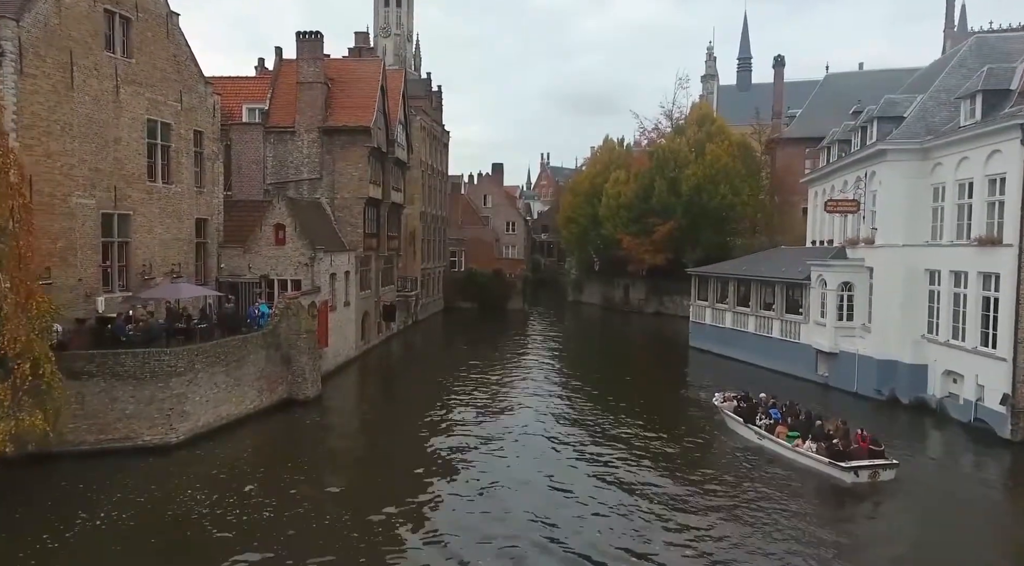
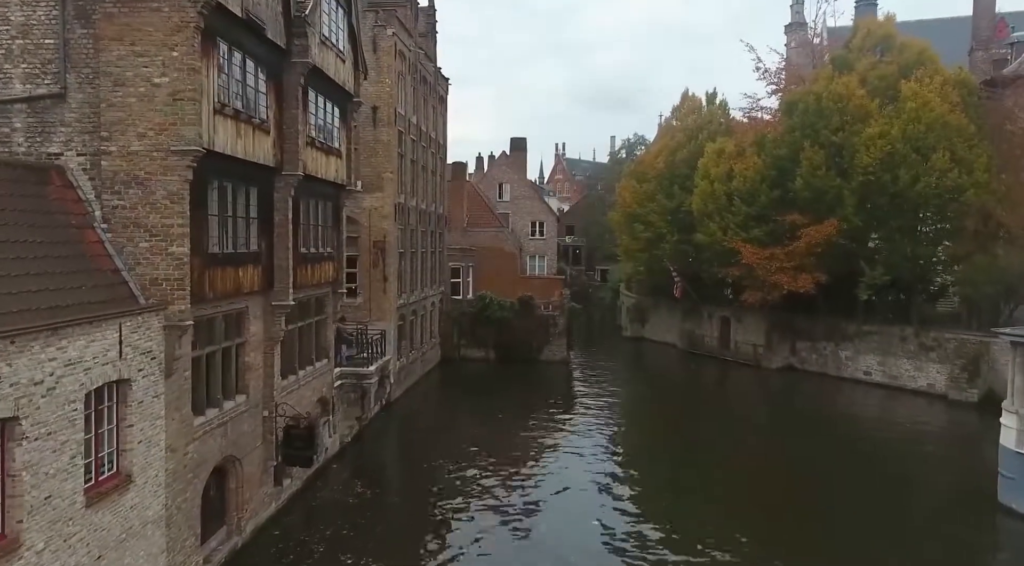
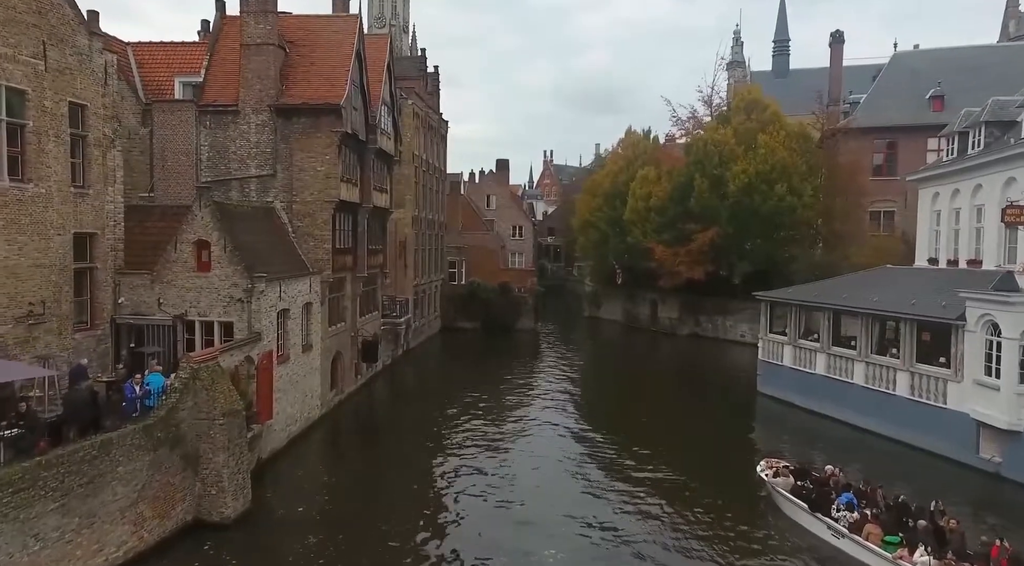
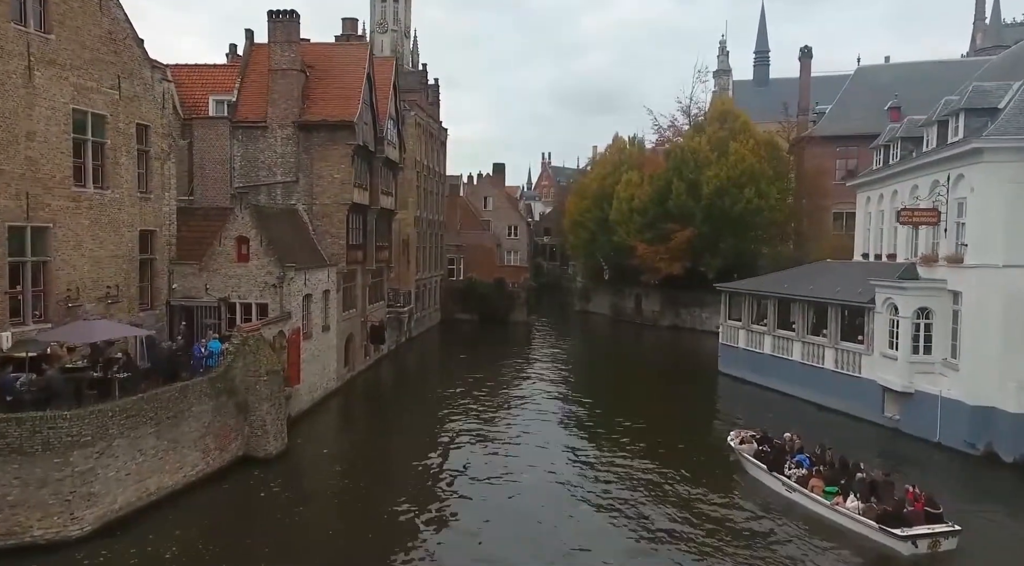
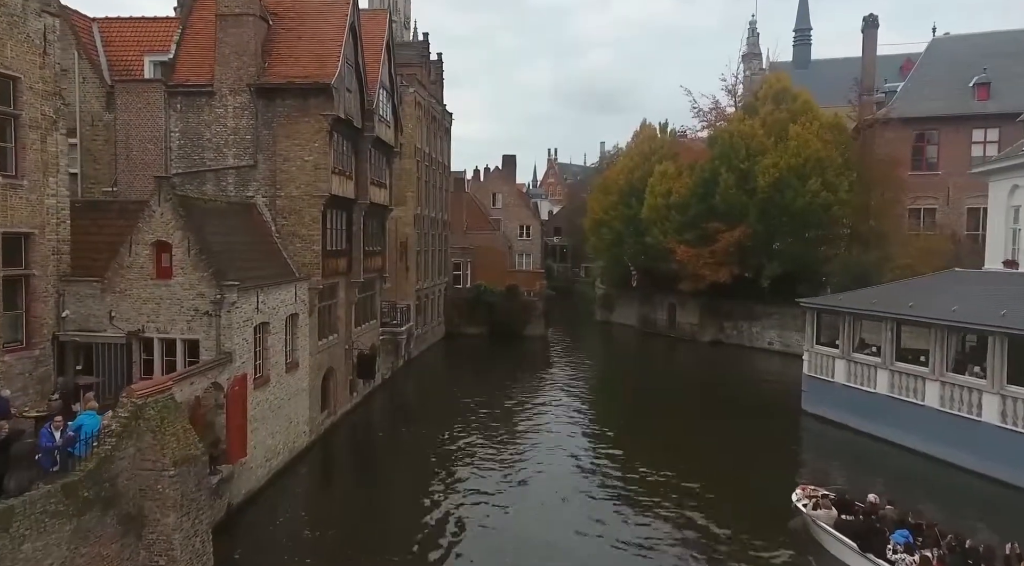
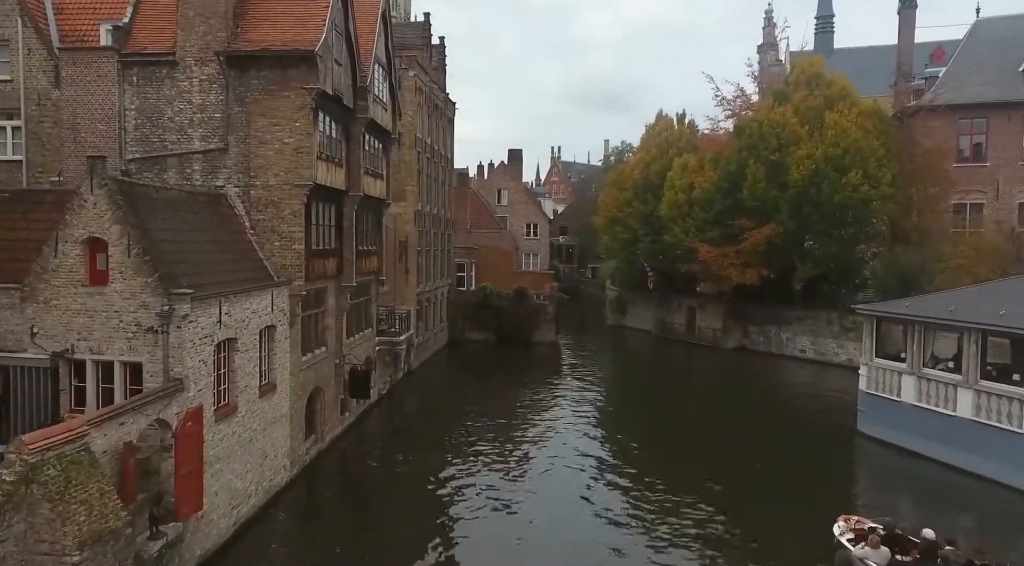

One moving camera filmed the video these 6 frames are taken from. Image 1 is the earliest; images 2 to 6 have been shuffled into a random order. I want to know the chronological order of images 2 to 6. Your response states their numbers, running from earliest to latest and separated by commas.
4, 3, 5, 6, 2
